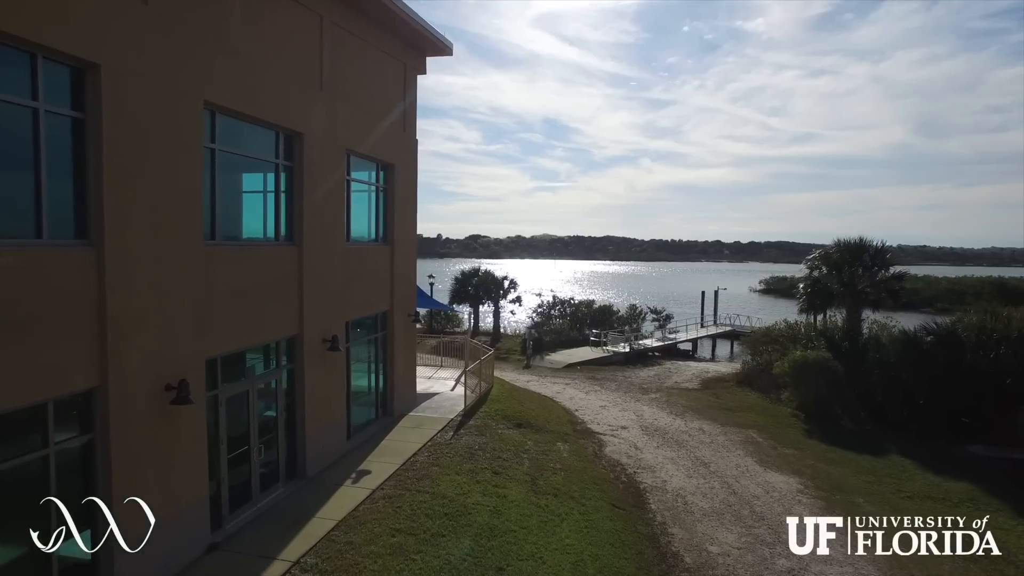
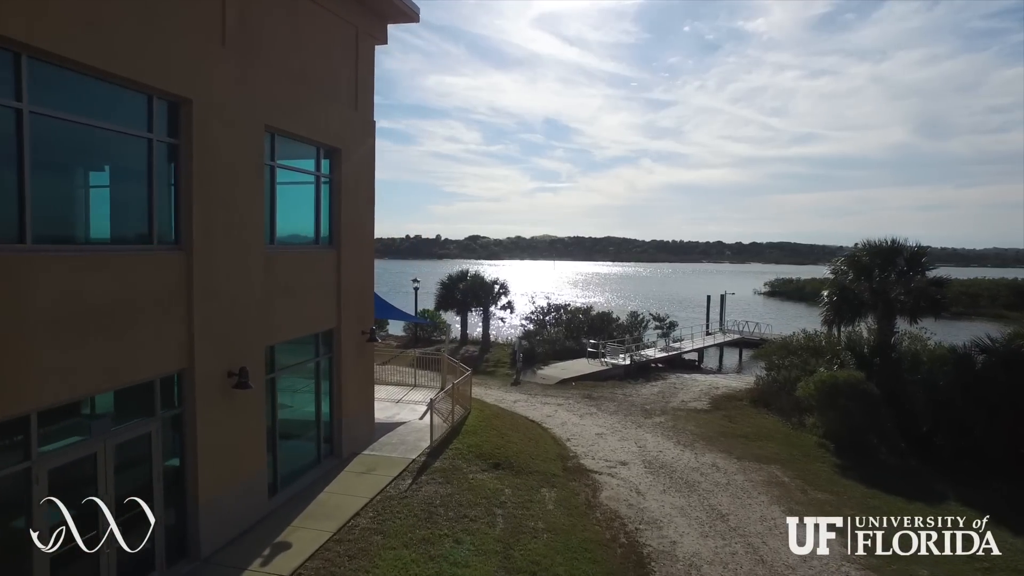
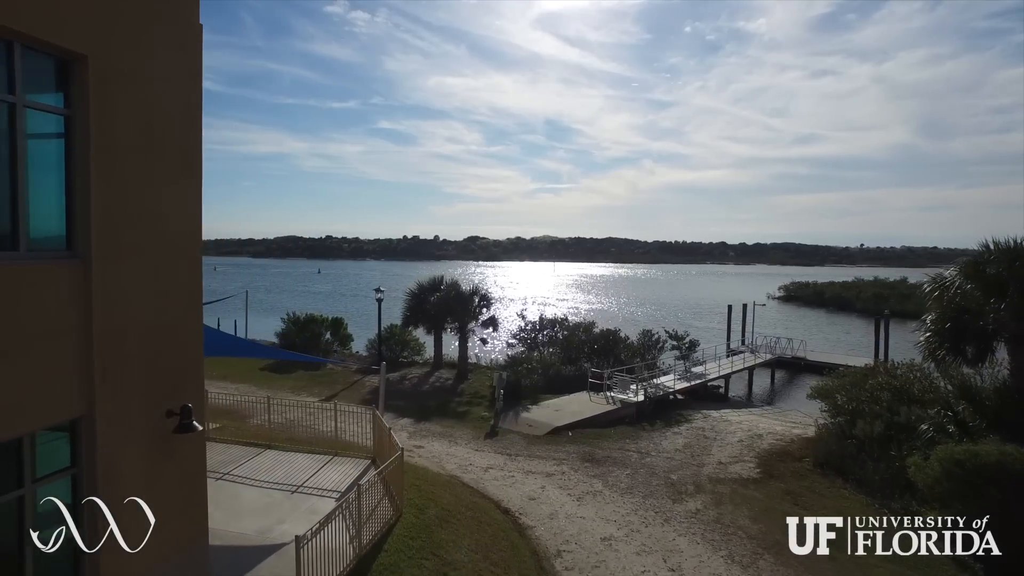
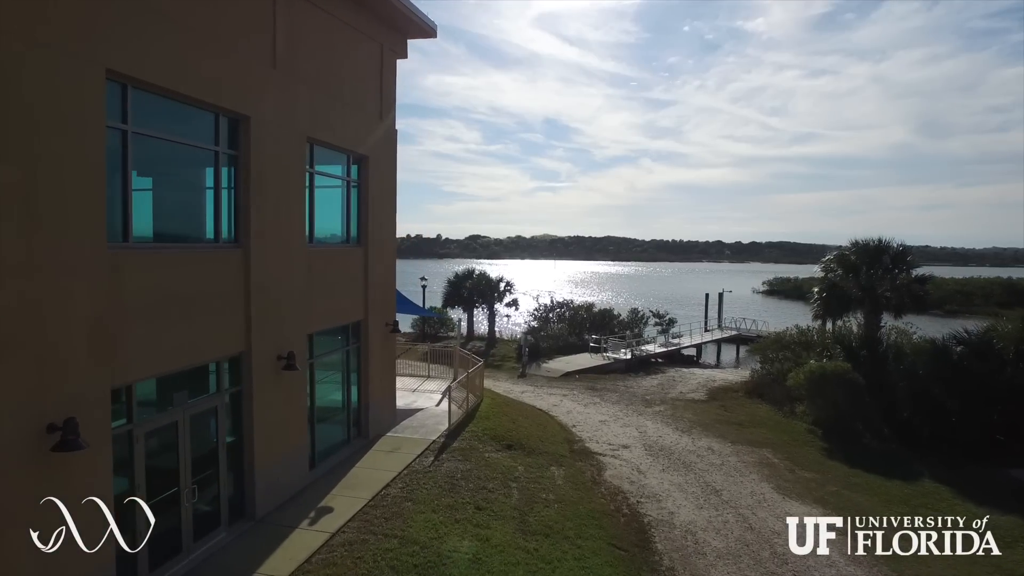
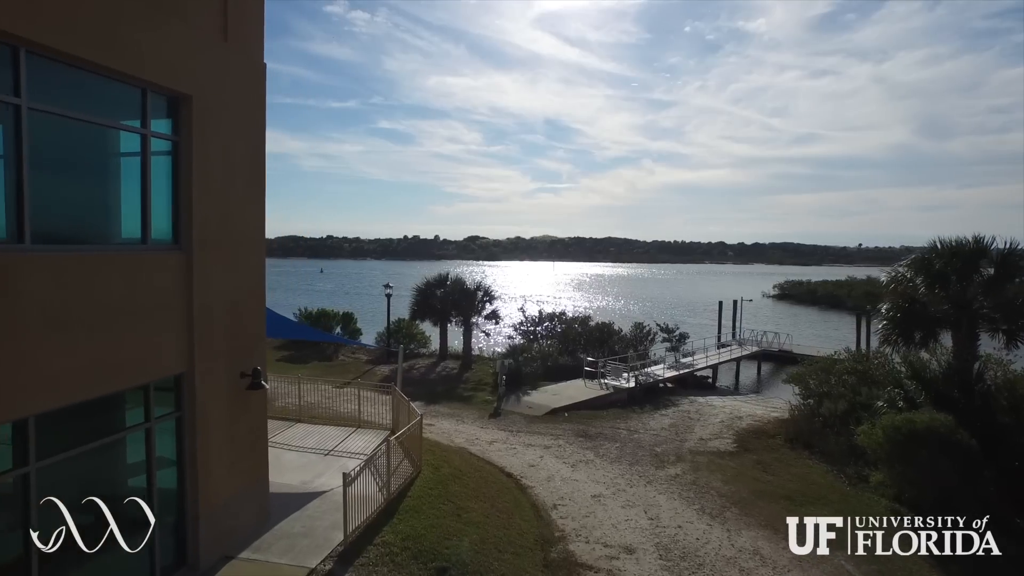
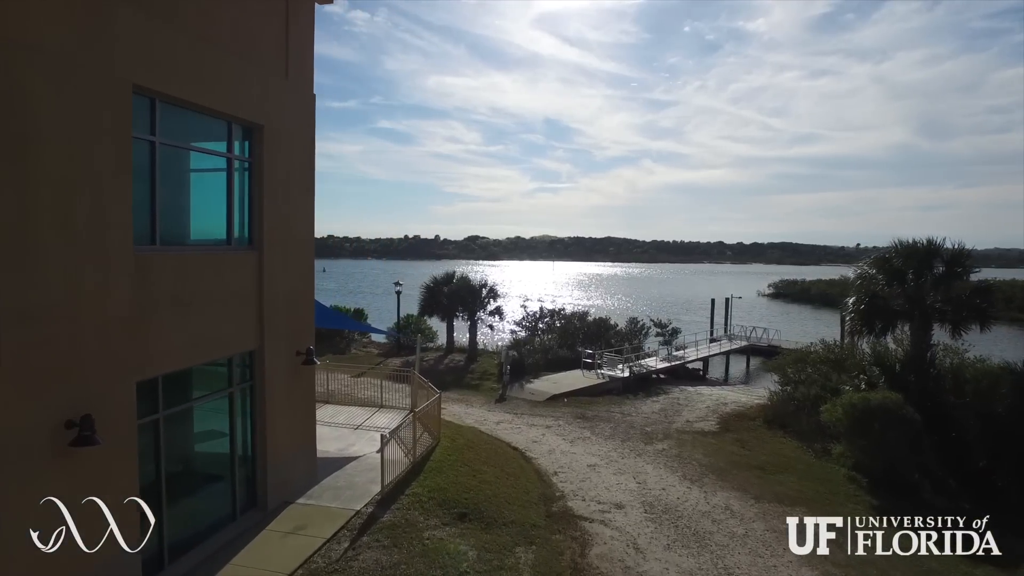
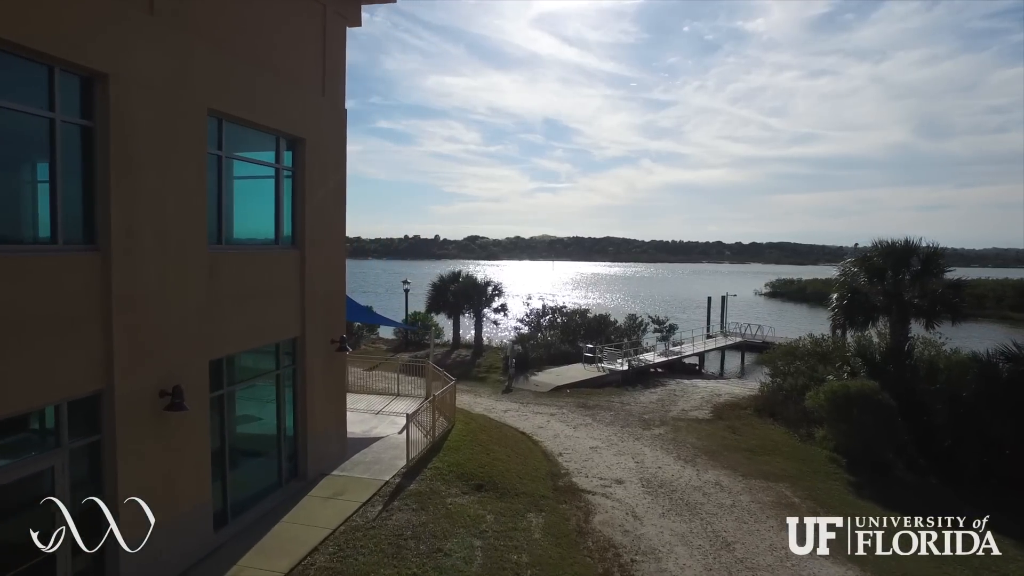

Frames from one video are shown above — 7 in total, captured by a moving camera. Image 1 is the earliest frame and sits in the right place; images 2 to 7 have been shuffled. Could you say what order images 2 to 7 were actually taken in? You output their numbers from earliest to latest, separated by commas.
4, 2, 7, 6, 5, 3
